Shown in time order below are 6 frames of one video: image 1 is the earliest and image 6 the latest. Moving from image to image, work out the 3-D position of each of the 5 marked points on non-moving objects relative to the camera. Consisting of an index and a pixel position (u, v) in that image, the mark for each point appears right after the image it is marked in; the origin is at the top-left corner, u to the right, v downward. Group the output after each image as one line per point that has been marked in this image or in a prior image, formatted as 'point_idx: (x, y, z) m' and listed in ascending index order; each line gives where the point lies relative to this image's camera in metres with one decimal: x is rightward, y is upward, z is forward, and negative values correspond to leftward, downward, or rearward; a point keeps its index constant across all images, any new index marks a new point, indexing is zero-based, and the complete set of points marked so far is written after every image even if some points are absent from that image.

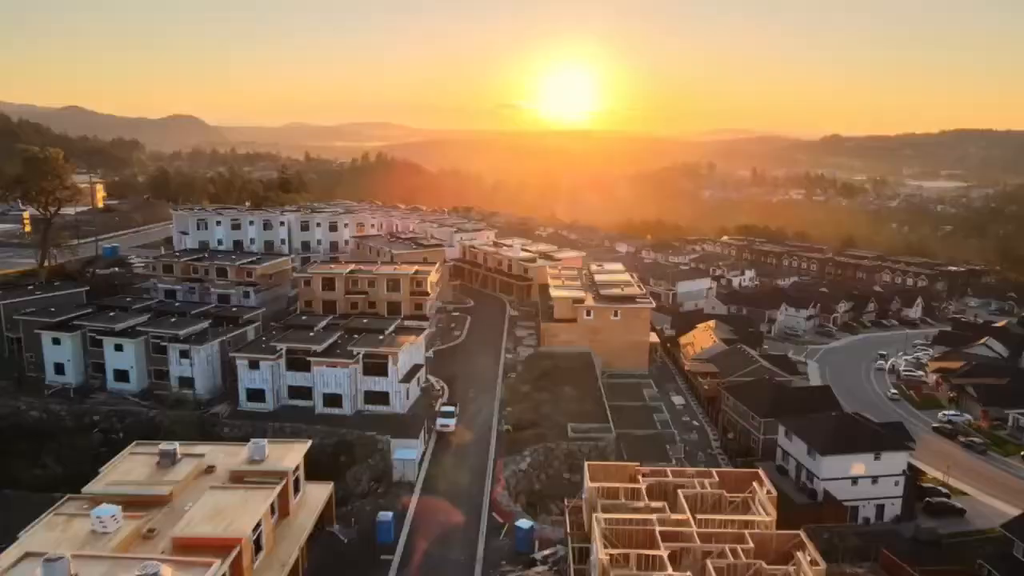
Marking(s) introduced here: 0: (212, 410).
0: (-7.5, -3.0, +19.3) m
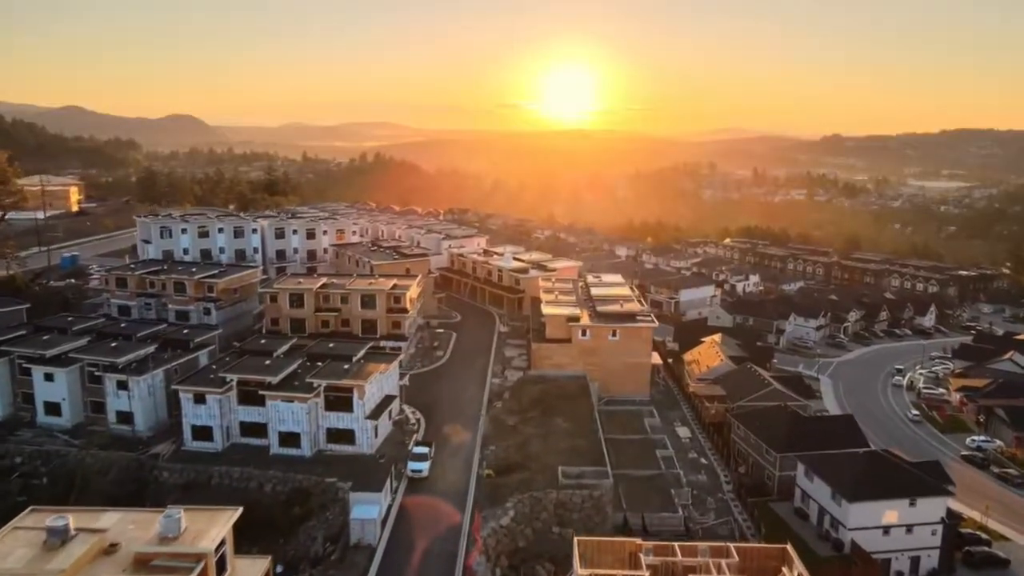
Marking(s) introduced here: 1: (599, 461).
0: (-7.8, -3.5, +16.9) m
1: (+1.9, -3.9, +17.3) m
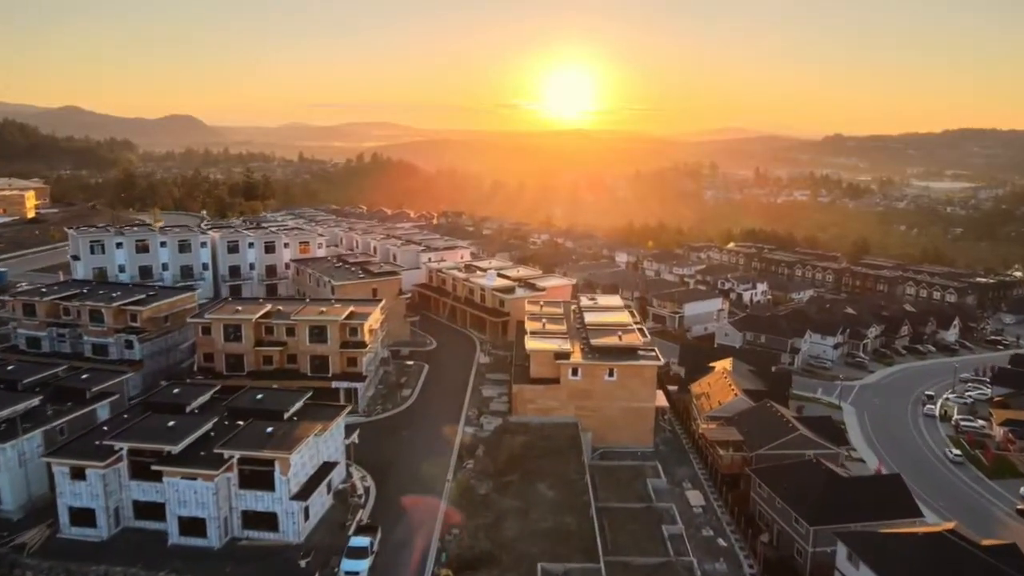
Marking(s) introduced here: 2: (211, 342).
0: (-8.4, -4.2, +13.2) m
1: (+1.4, -4.6, +13.7) m
2: (-7.5, -1.3, +19.4) m
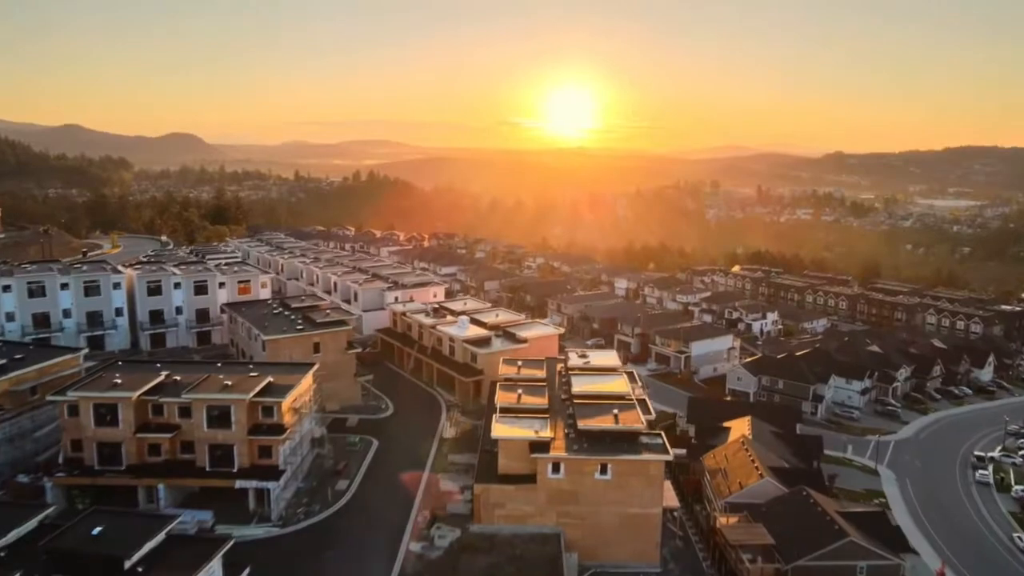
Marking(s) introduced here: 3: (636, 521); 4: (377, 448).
0: (-9.1, -5.4, +8.5) m
1: (+0.7, -5.8, +9.0) m
2: (-8.2, -2.6, +14.8) m
3: (+2.3, -4.3, +14.4) m
4: (-3.2, -3.7, +18.2) m
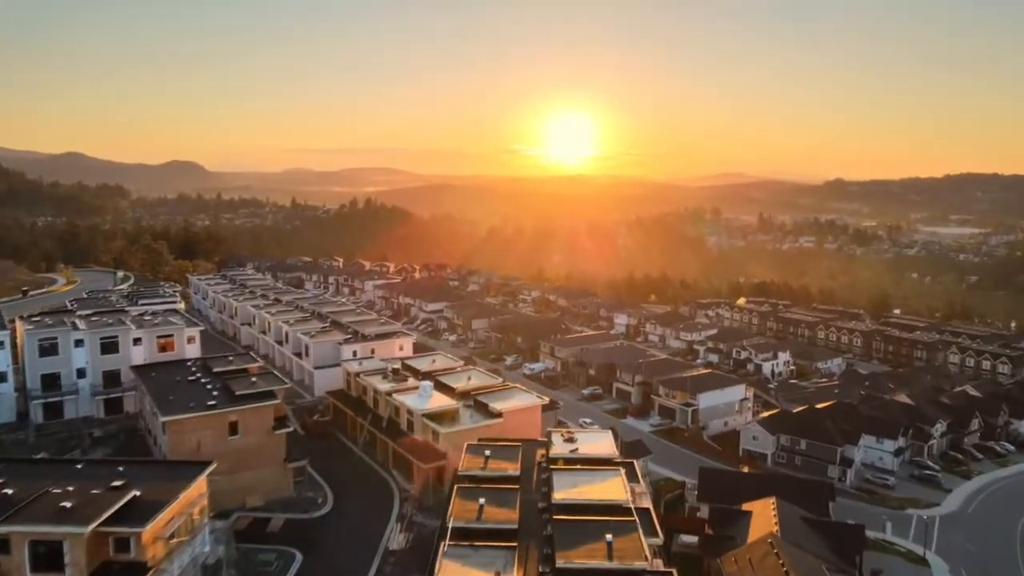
0: (-9.8, -6.3, +4.2) m
1: (0.0, -6.7, +4.7) m
2: (-8.9, -3.8, +10.5) m
3: (+1.7, -5.5, +10.1) m
4: (-3.8, -5.0, +14.0) m
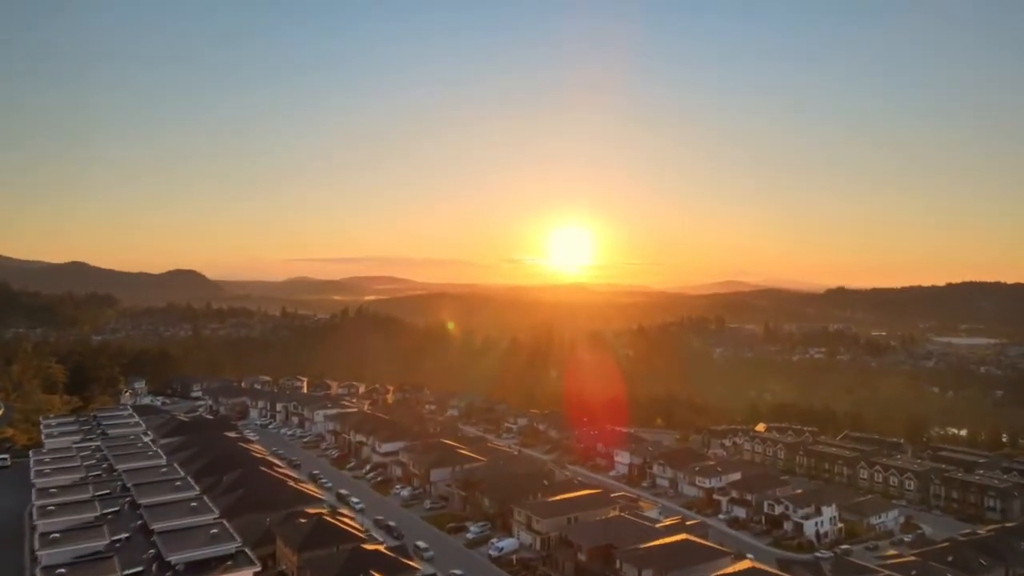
0: (-11.4, -7.0, -6.8) m
1: (-1.6, -7.4, -6.5) m
2: (-10.5, -5.3, -0.2) m
3: (+0.1, -6.9, -0.9) m
4: (-5.4, -7.0, +3.0) m
